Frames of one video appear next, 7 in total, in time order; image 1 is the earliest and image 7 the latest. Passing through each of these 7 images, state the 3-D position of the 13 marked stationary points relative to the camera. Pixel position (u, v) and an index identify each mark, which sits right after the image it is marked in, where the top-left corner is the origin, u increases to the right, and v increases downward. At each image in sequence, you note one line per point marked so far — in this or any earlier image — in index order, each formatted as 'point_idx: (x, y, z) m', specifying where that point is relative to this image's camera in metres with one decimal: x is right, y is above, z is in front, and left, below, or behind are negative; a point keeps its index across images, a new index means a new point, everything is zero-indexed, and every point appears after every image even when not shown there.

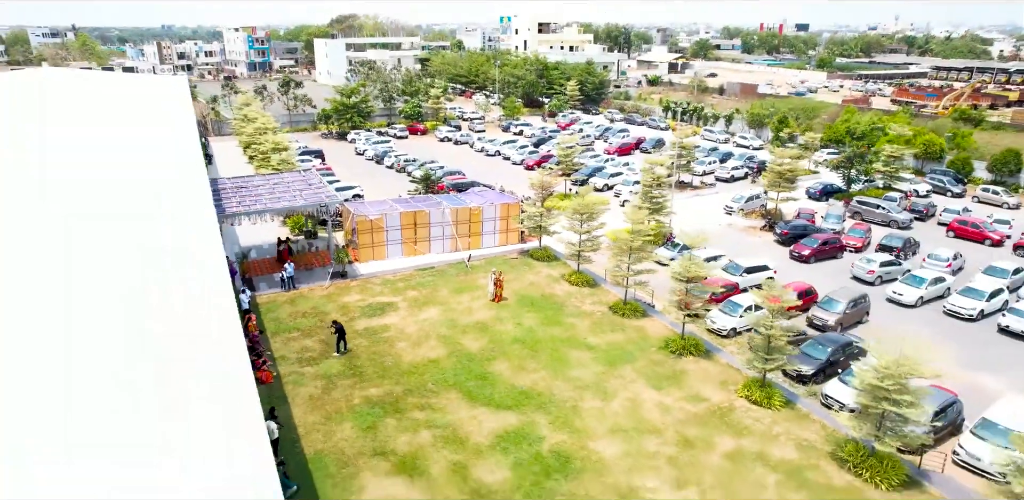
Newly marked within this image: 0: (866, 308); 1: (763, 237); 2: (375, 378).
0: (+7.4, -1.2, +12.7) m
1: (+7.3, +0.4, +17.9) m
2: (-2.3, -2.1, +10.4) m
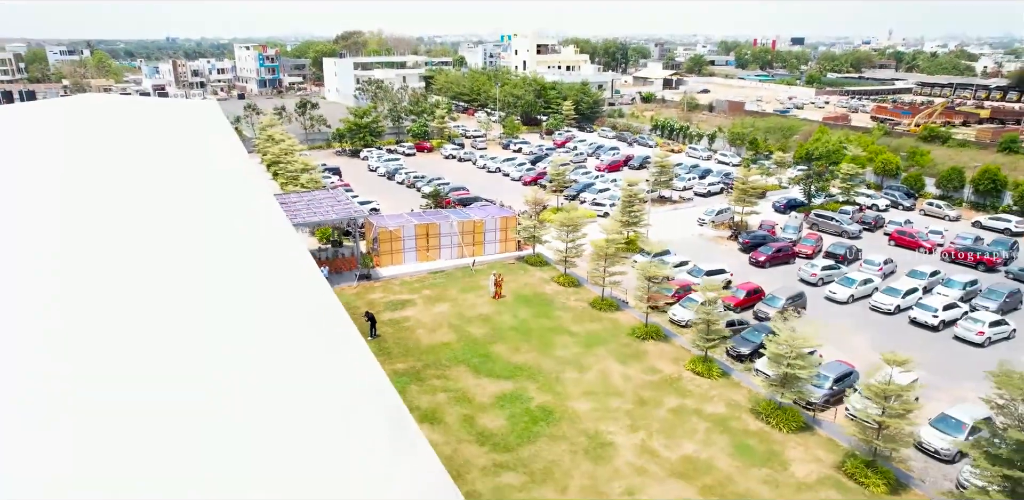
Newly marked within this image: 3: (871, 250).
0: (+7.3, -1.4, +15.4) m
1: (+7.2, +0.1, +20.6) m
2: (-2.4, -2.2, +13.1) m
3: (+11.5, 0.0, +19.6) m
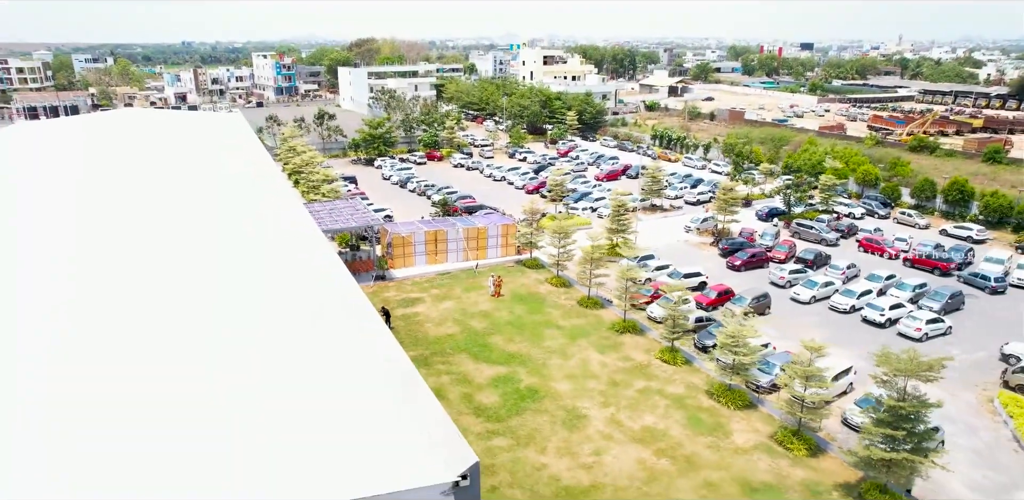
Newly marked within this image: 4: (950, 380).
0: (+7.2, -1.5, +17.4) m
1: (+7.2, 0.0, +22.6) m
2: (-2.5, -2.3, +15.2) m
3: (+11.5, -0.2, +21.6) m
4: (+10.0, -3.0, +14.0) m
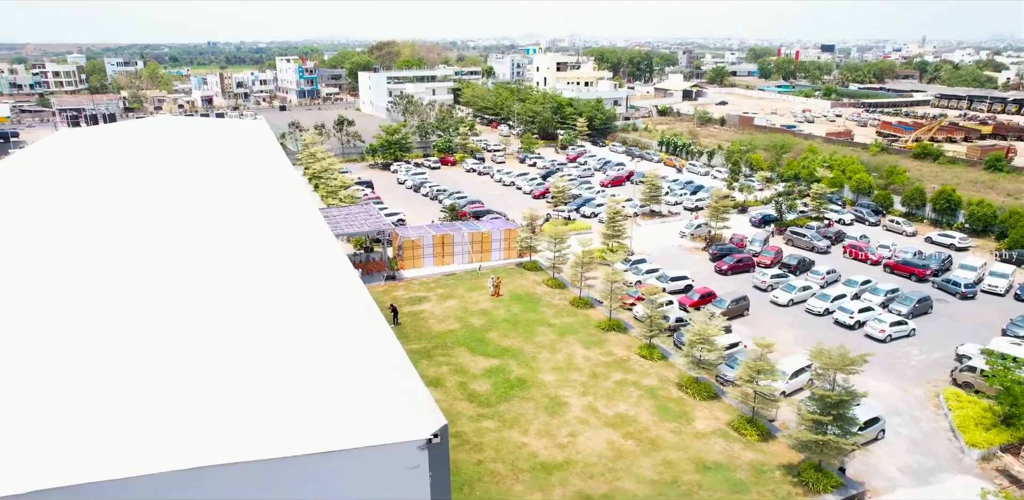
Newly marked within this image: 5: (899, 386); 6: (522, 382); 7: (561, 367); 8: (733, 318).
0: (+7.2, -1.7, +18.8) m
1: (+7.3, -0.2, +24.0) m
2: (-2.6, -2.4, +16.9) m
3: (+11.6, -0.4, +22.8) m
4: (+9.8, -3.2, +15.3) m
5: (+9.4, -3.3, +14.9) m
6: (+0.2, -3.2, +14.8) m
7: (+1.2, -2.9, +15.4) m
8: (+6.7, -2.0, +18.5) m
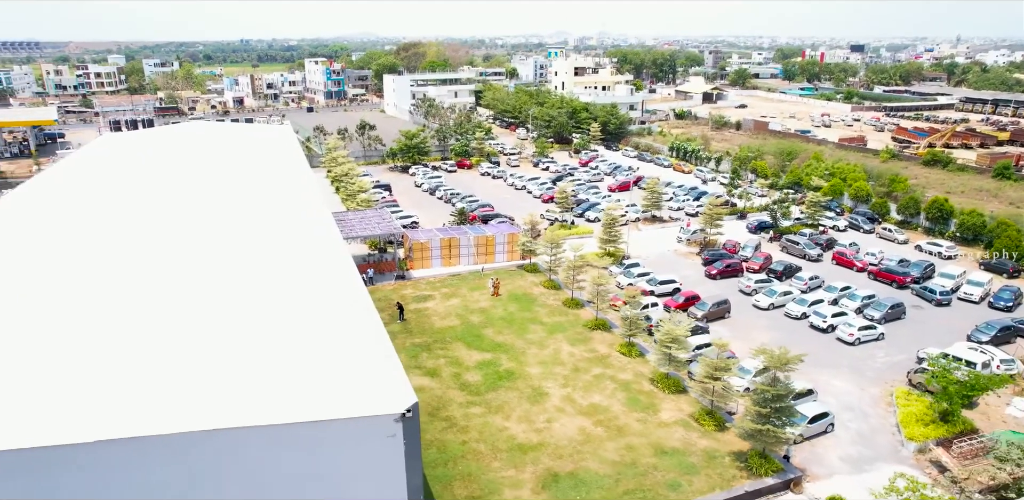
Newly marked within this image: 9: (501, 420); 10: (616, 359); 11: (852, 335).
0: (+7.0, -1.9, +20.1) m
1: (+7.5, -0.4, +25.3) m
2: (-2.8, -2.5, +18.7) m
3: (+11.6, -0.7, +24.0) m
4: (+9.5, -3.4, +16.5) m
5: (+9.1, -3.6, +16.2) m
6: (-0.1, -3.3, +16.4) m
7: (+1.0, -3.1, +17.0) m
8: (+6.6, -2.2, +19.9) m
9: (-0.3, -4.0, +14.4) m
10: (+2.9, -3.0, +17.1) m
11: (+10.1, -2.5, +18.2) m
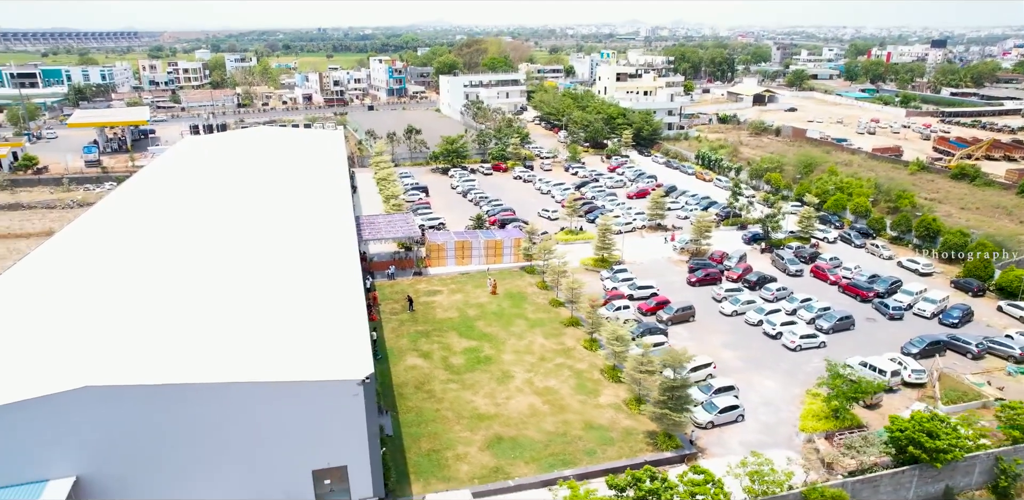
0: (+6.7, -2.4, +22.9) m
1: (+7.7, -0.8, +28.0) m
2: (-3.3, -2.7, +22.5) m
3: (+11.7, -1.3, +26.3) m
4: (+8.7, -4.0, +19.2) m
5: (+8.3, -4.2, +18.9) m
6: (-0.8, -3.6, +20.0) m
7: (+0.3, -3.4, +20.5) m
8: (+6.2, -2.7, +22.8) m
9: (-1.2, -4.2, +18.0) m
10: (+2.2, -3.4, +20.4) m
11: (+9.5, -3.1, +20.8) m
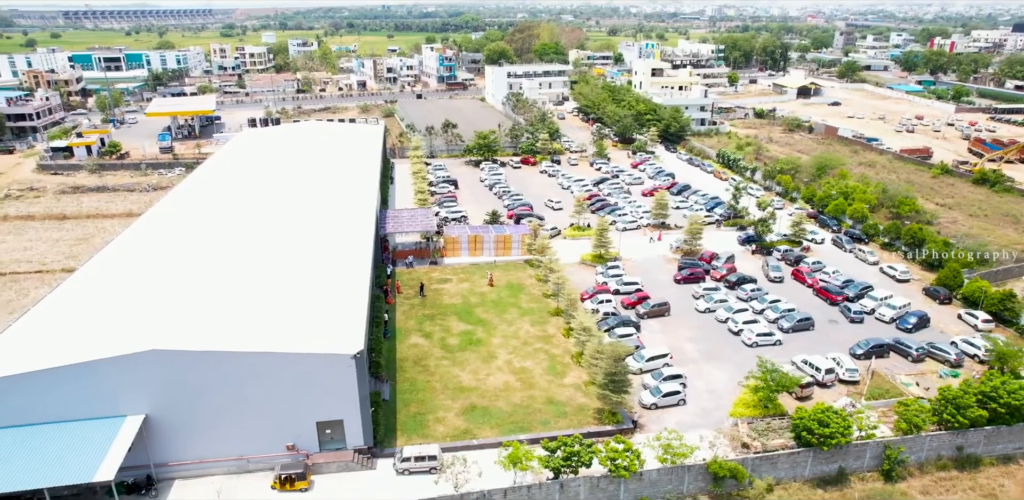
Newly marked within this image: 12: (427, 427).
0: (+6.5, -2.5, +25.7) m
1: (+8.0, -0.8, +30.7) m
2: (-3.5, -2.4, +26.2) m
3: (+11.8, -1.5, +28.6) m
4: (+8.1, -4.3, +21.9) m
5: (+7.6, -4.4, +21.6) m
6: (-1.3, -3.5, +23.5) m
7: (-0.2, -3.3, +23.9) m
8: (+5.9, -2.8, +25.6) m
9: (-1.9, -4.2, +21.6) m
10: (+1.7, -3.4, +23.6) m
11: (+9.1, -3.4, +23.4) m
12: (-2.6, -5.4, +18.7) m
